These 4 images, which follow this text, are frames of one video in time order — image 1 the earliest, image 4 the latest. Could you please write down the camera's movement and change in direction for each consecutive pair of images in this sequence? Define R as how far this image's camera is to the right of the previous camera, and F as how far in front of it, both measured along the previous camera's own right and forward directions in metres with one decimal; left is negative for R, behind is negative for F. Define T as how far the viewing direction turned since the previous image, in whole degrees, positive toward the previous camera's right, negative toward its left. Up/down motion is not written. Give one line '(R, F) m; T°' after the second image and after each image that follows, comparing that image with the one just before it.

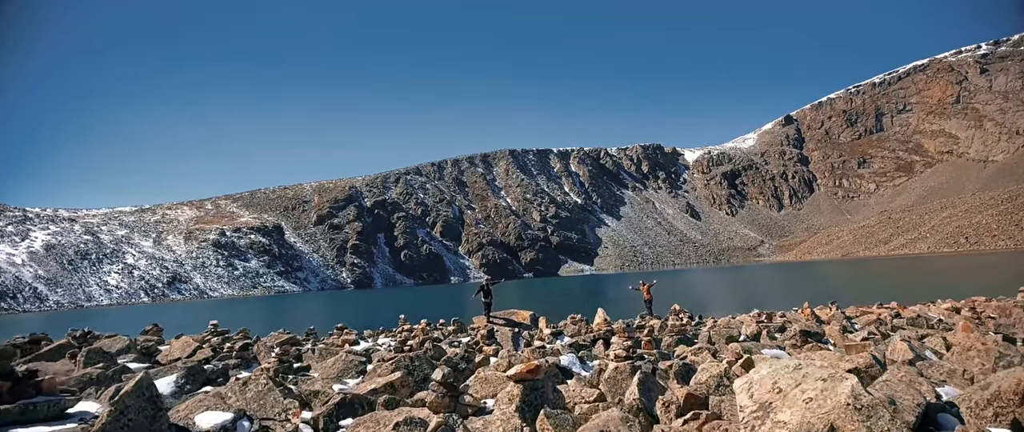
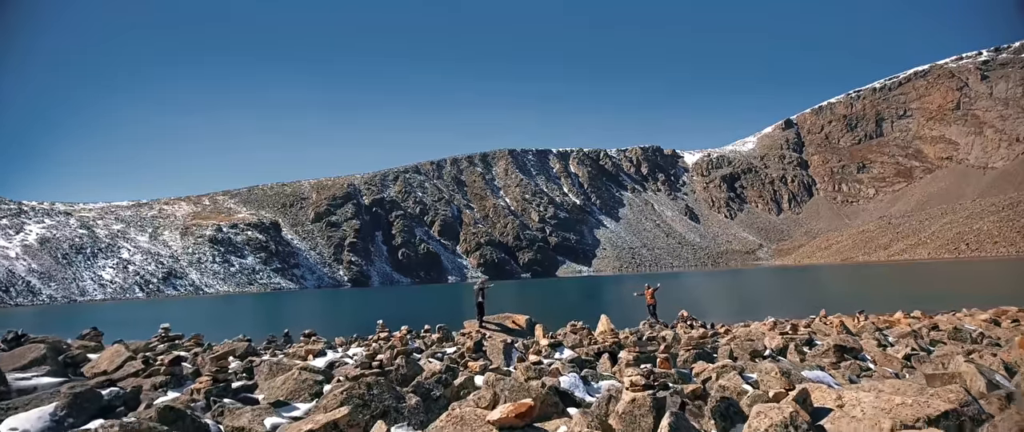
(0.0, +0.7) m; 0°
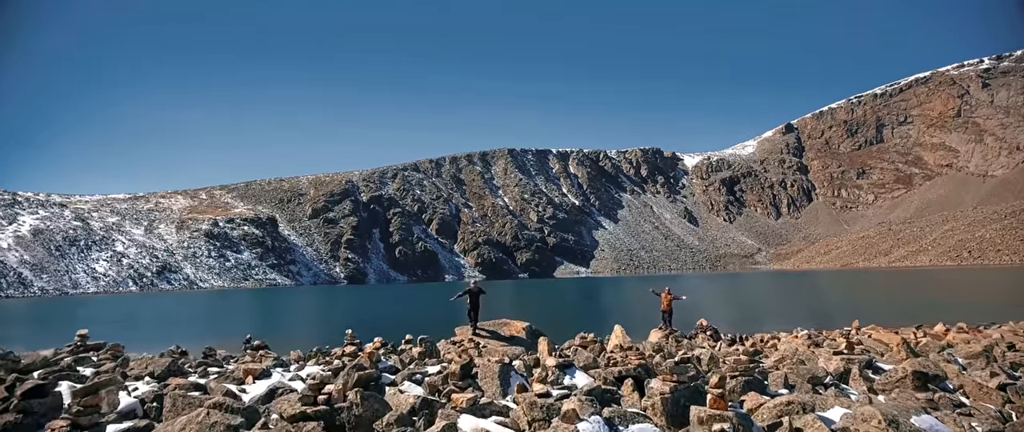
(0.0, +0.9) m; 0°
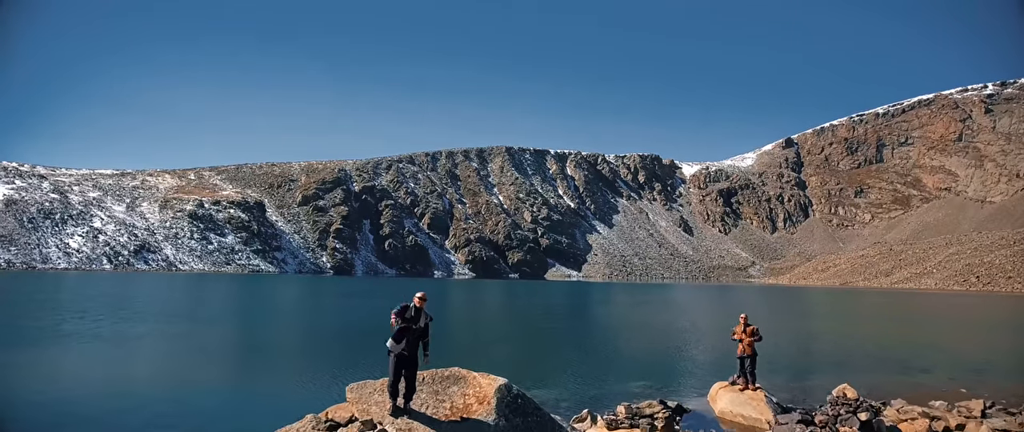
(+0.1, +3.6) m; +1°
